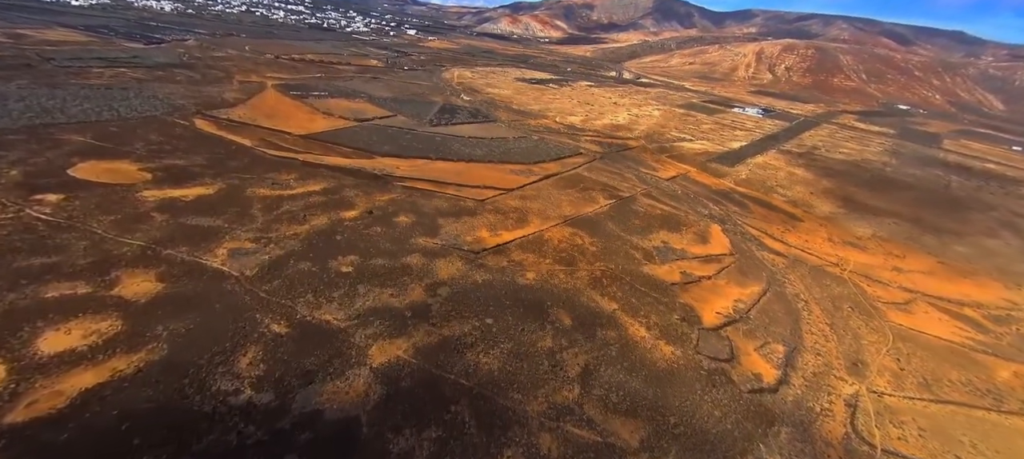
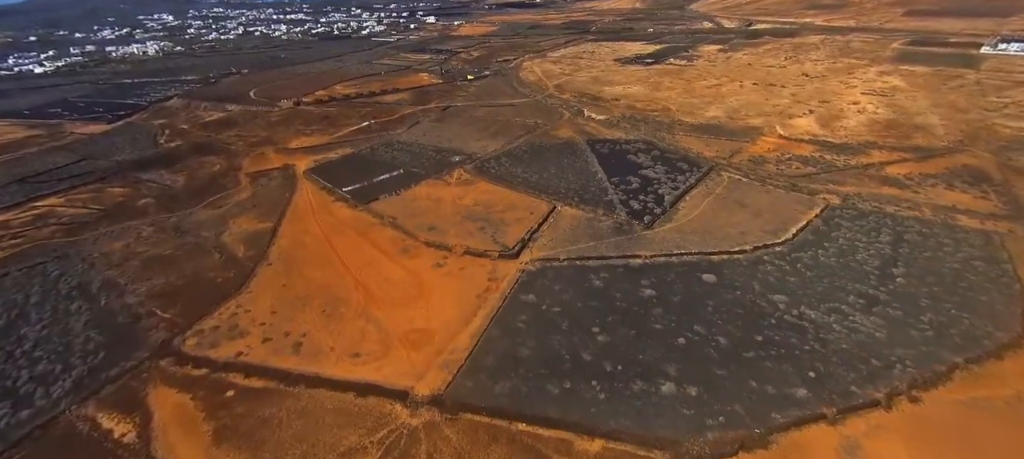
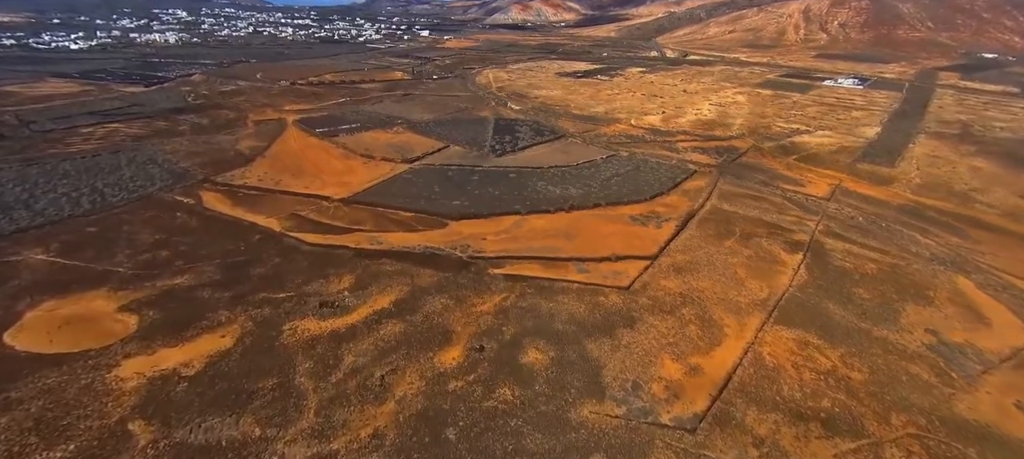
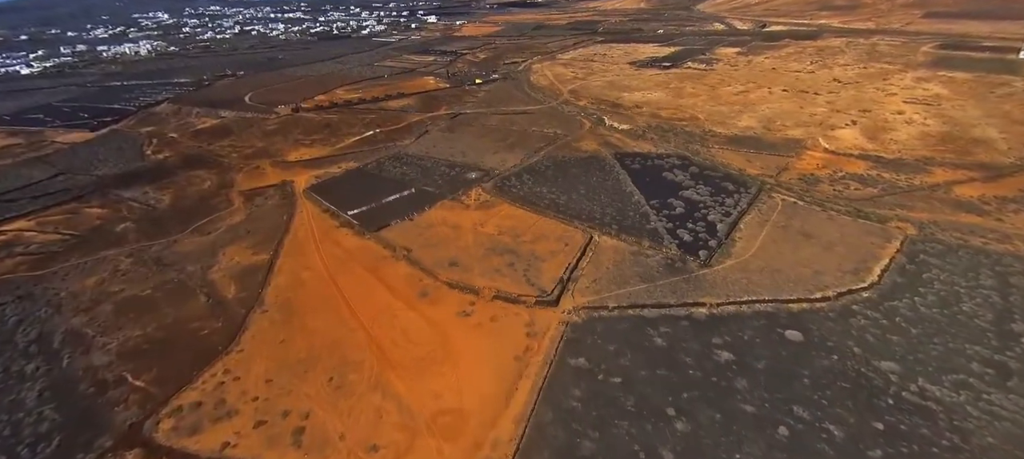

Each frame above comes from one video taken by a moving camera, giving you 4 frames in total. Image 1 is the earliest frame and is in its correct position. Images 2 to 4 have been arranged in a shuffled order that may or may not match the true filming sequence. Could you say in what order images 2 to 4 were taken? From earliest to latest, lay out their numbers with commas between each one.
3, 2, 4
